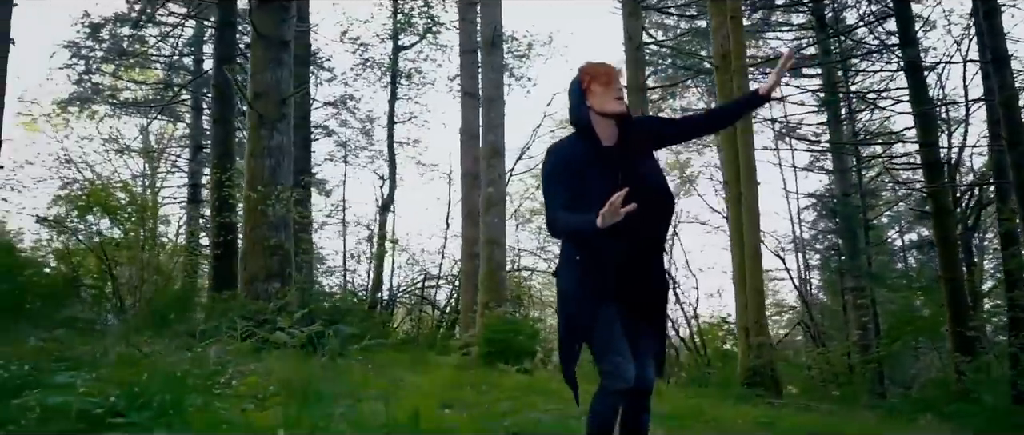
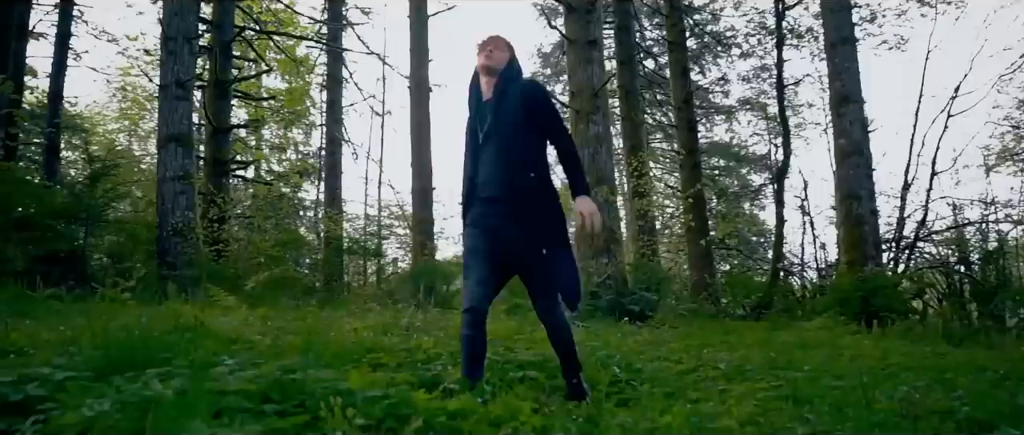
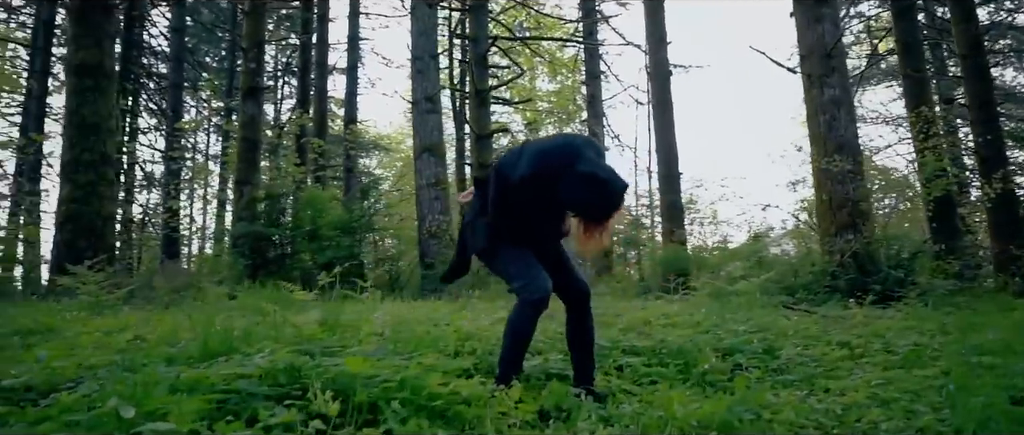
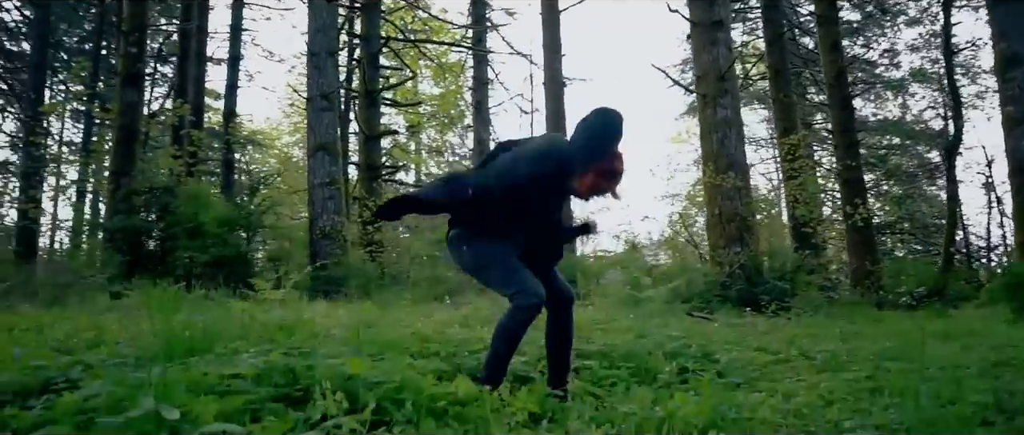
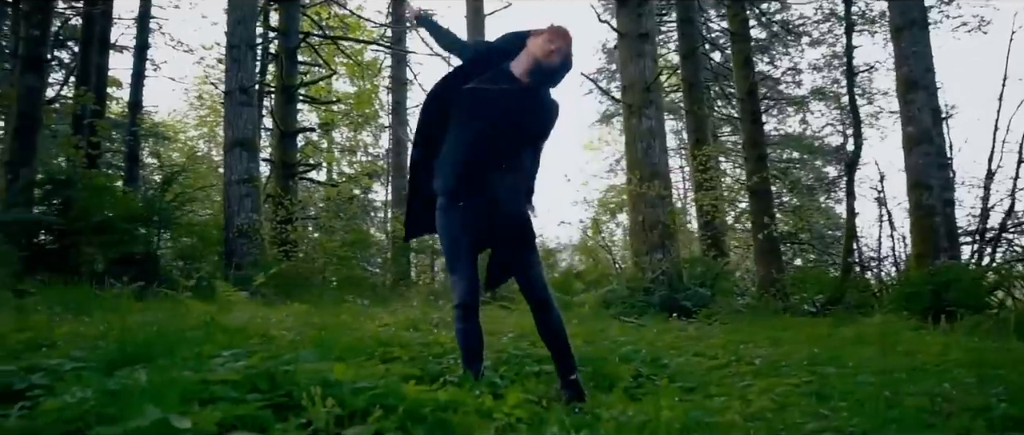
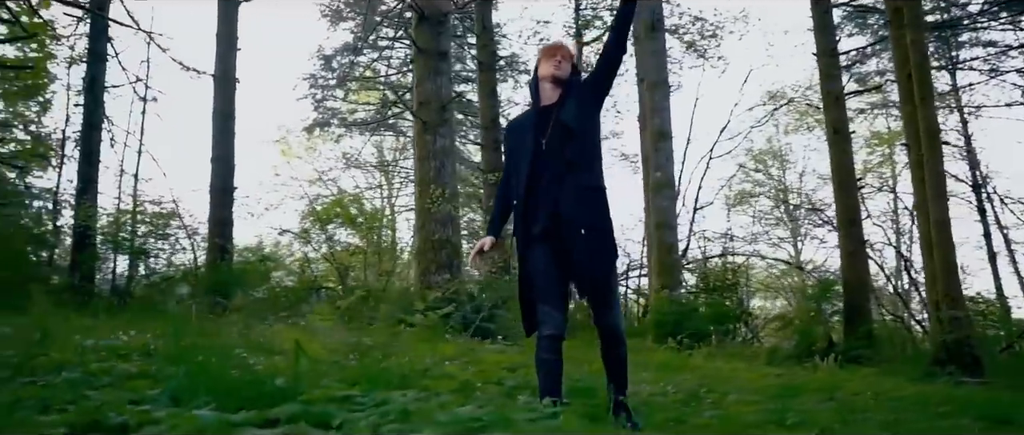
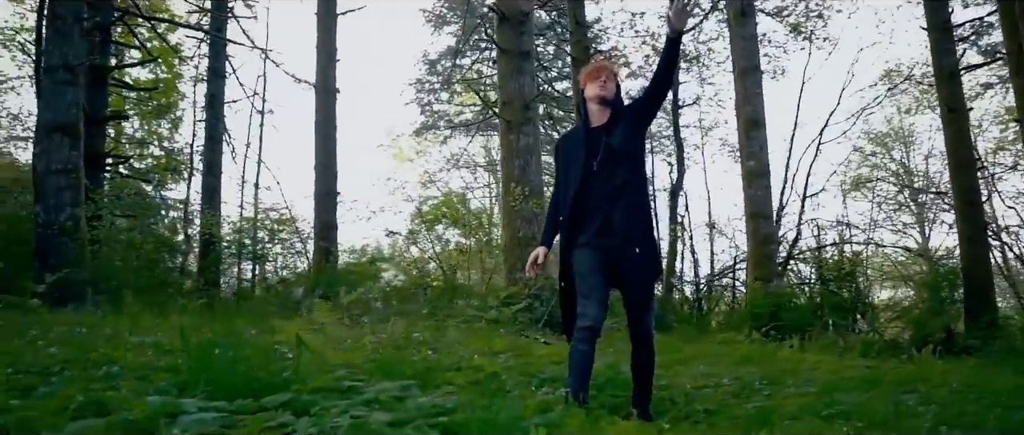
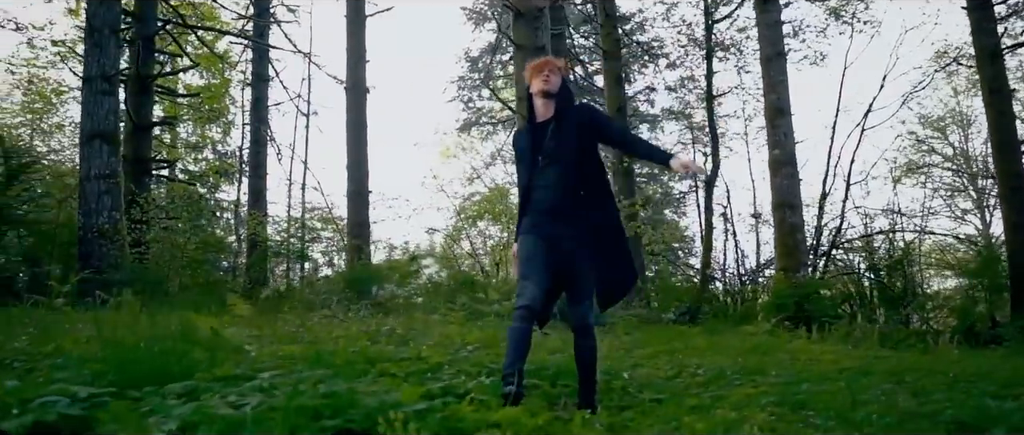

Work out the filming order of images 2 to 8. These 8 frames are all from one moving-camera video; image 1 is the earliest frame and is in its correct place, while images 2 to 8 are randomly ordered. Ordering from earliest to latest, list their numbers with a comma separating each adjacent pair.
6, 7, 8, 2, 5, 4, 3
